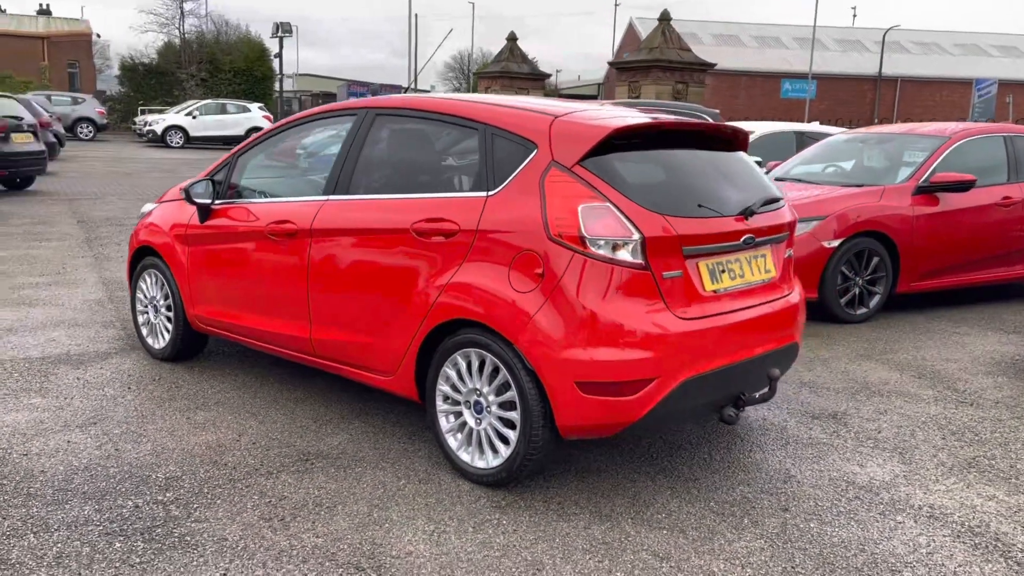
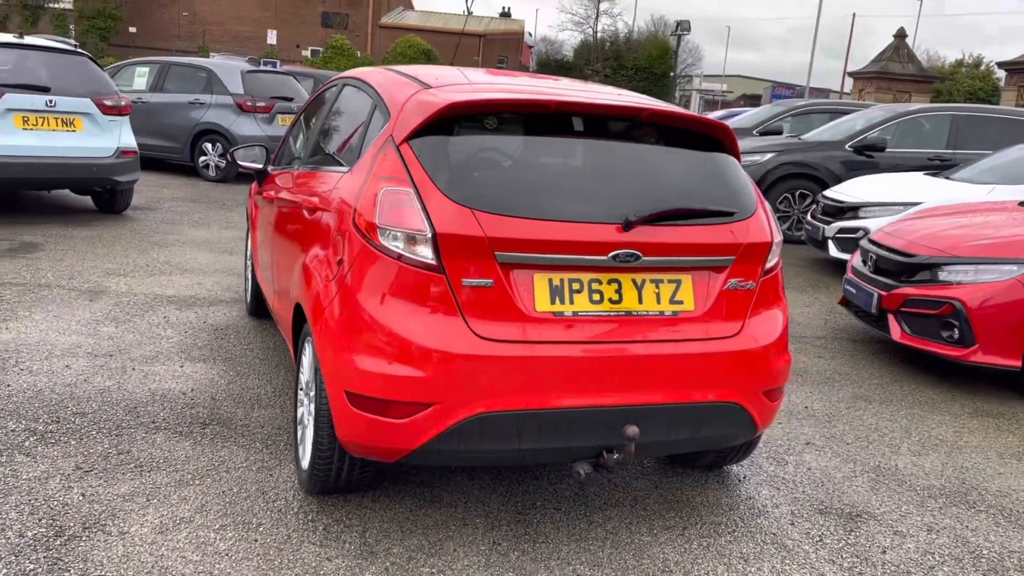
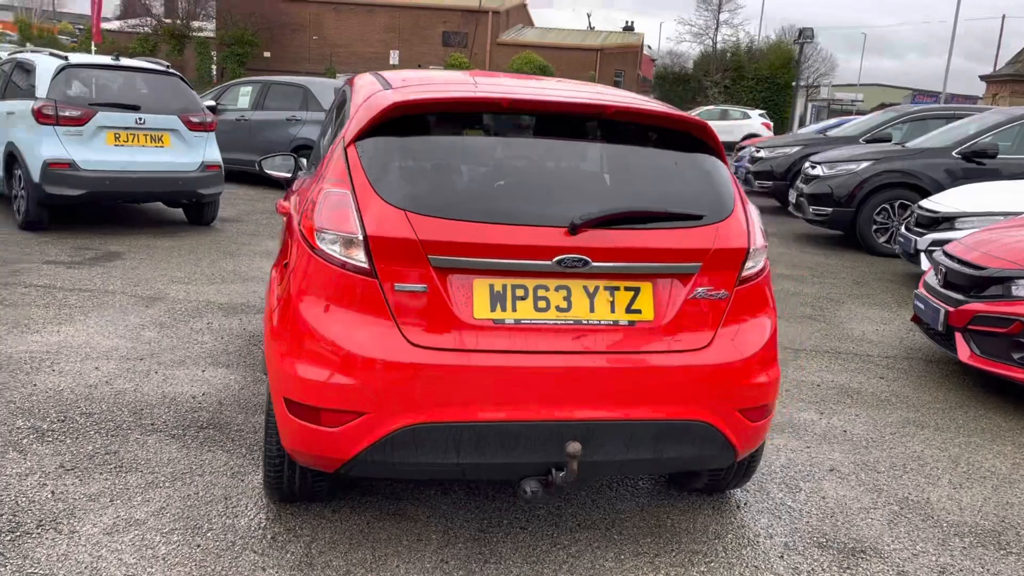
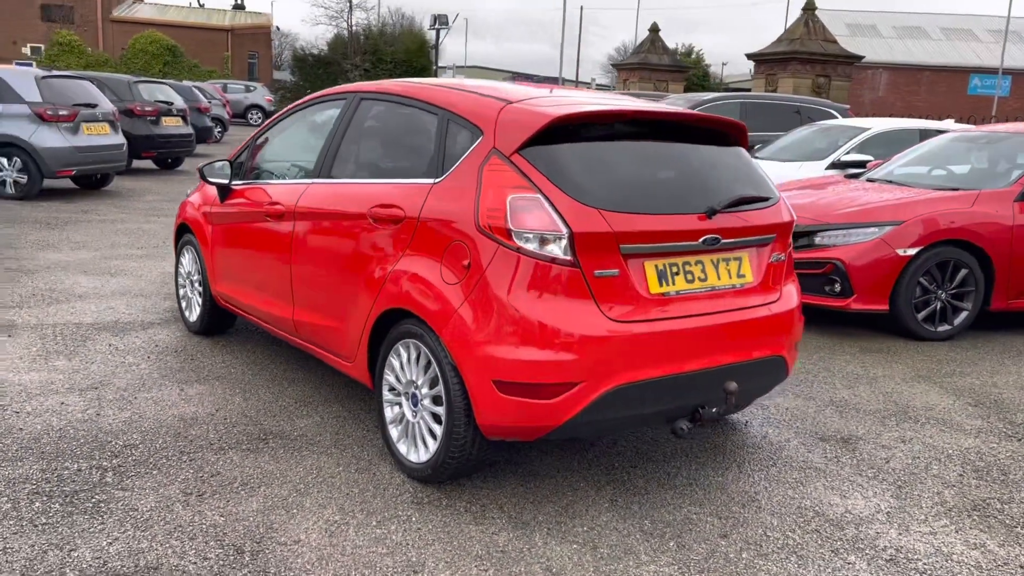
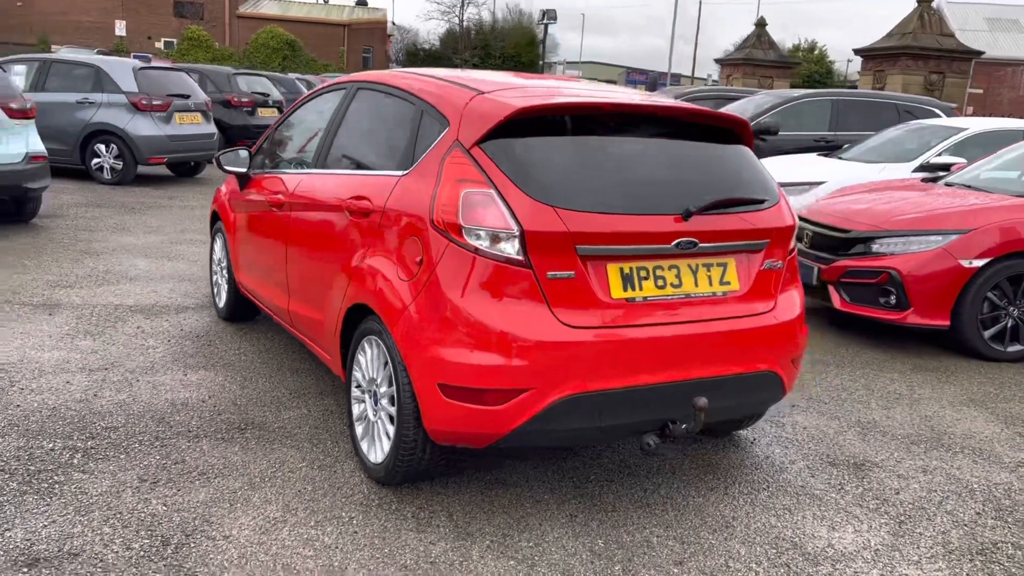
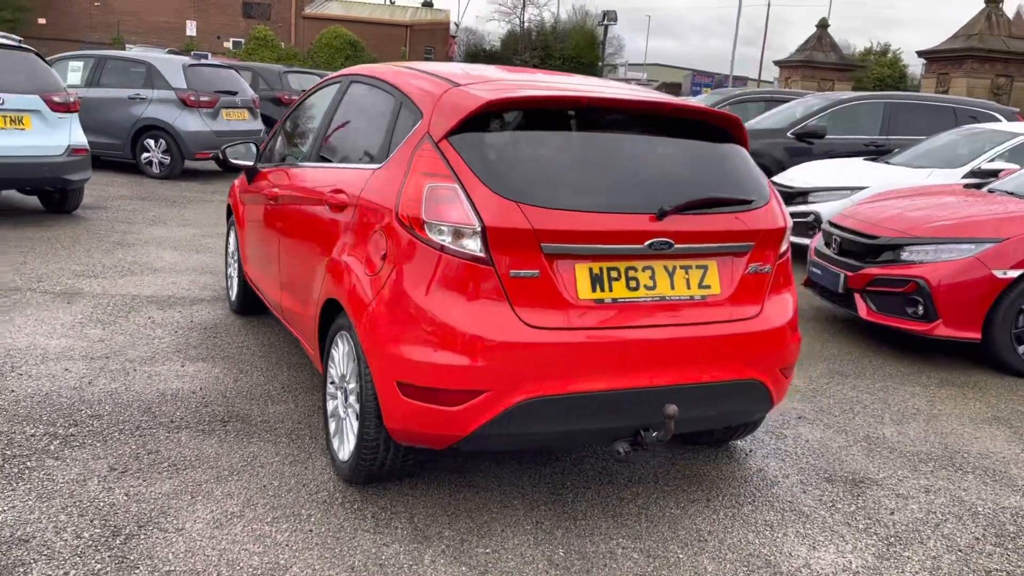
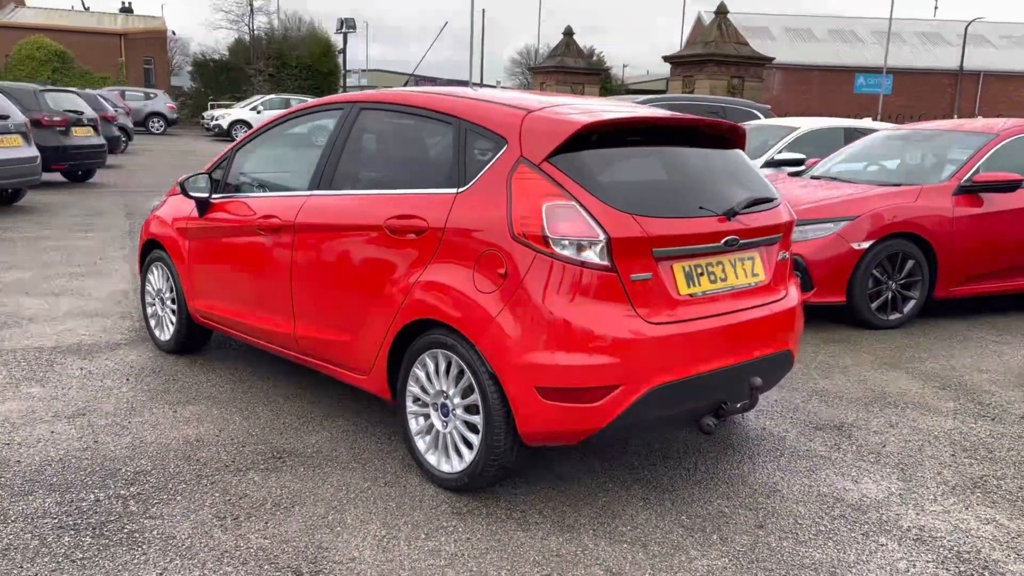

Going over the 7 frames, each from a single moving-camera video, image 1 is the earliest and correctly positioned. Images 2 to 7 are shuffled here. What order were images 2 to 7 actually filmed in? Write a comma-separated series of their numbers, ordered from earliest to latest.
7, 4, 5, 6, 2, 3
